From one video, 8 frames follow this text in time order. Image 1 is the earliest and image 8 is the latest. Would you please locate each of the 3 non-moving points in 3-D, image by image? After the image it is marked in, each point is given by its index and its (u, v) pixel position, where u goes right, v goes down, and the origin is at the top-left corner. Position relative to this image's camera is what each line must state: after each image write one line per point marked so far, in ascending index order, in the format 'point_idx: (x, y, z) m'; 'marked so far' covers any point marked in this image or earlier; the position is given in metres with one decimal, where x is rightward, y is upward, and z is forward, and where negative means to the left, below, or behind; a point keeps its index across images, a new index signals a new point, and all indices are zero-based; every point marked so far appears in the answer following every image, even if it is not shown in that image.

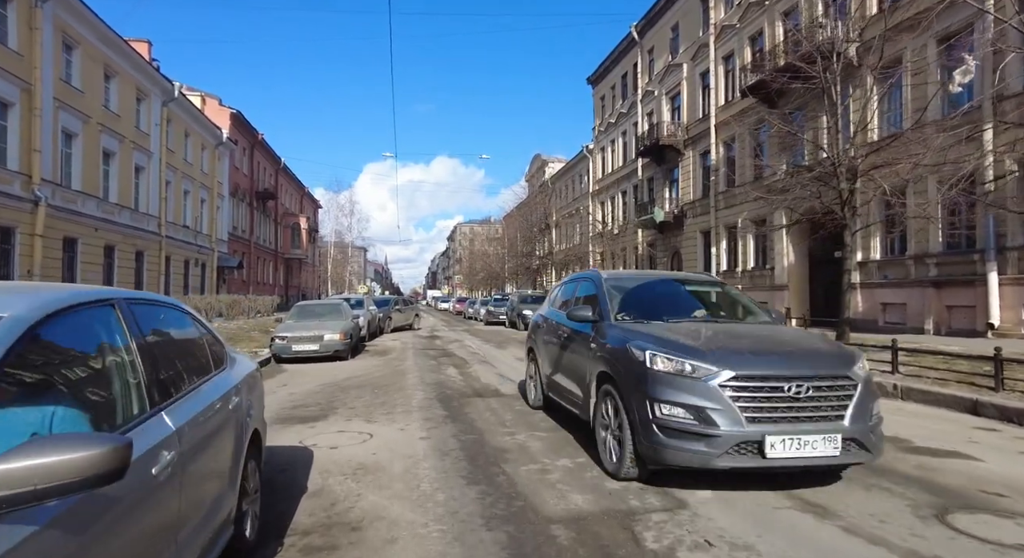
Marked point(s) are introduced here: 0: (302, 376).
0: (-3.8, -1.7, +10.8) m
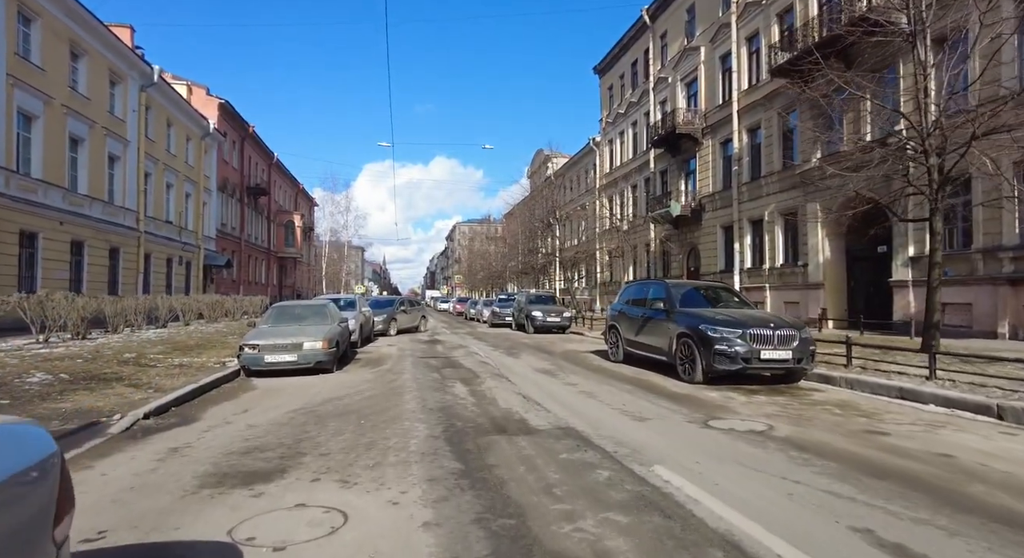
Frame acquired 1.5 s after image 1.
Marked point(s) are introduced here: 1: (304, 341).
0: (-3.4, -1.7, +8.6) m
1: (-3.6, -1.1, +10.4) m
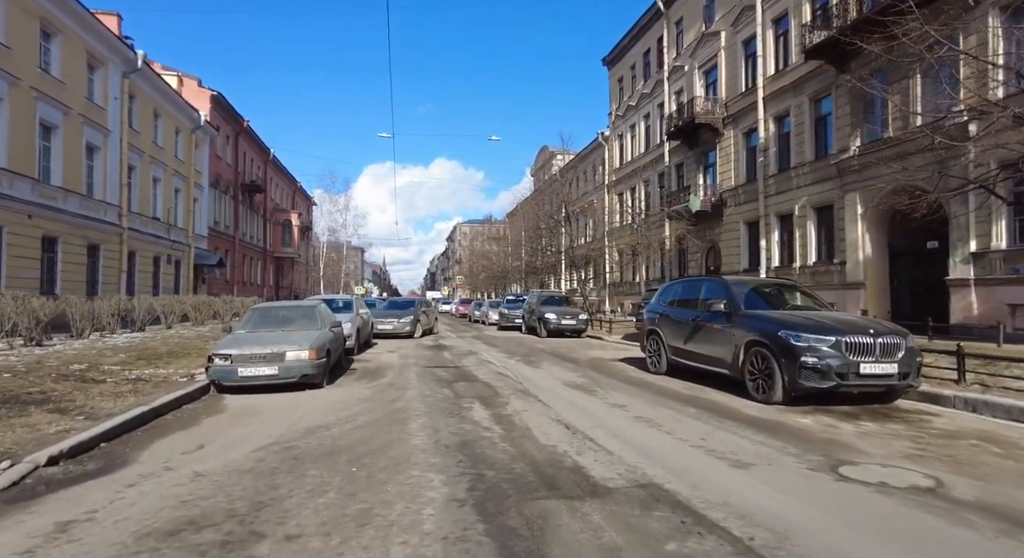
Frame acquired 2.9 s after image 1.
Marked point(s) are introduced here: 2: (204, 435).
0: (-3.0, -1.6, +6.8) m
1: (-3.2, -1.0, +8.6) m
2: (-3.1, -1.6, +6.0) m
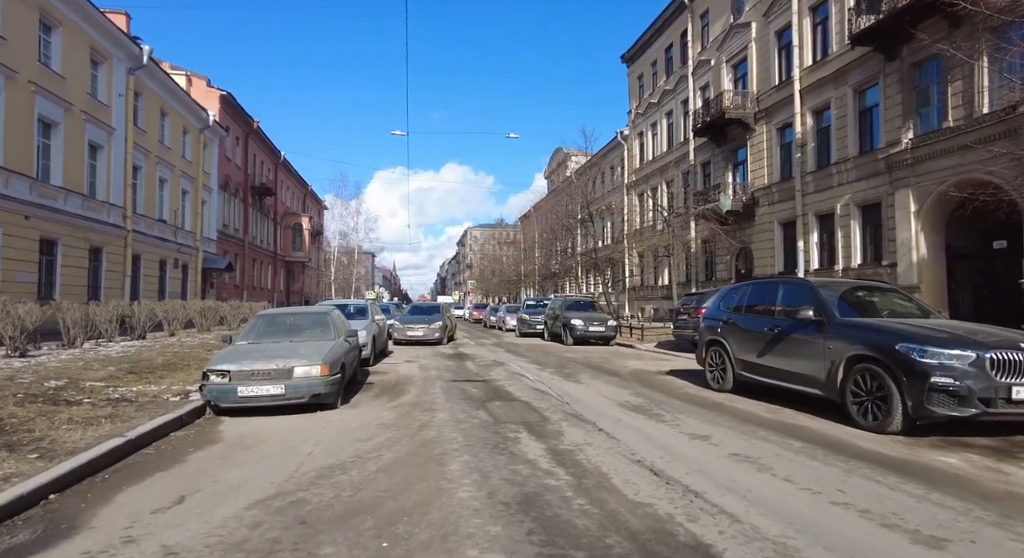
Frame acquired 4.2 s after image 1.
0: (-2.5, -1.6, +5.5) m
1: (-2.7, -1.1, +7.3) m
2: (-2.6, -1.6, +4.7) m
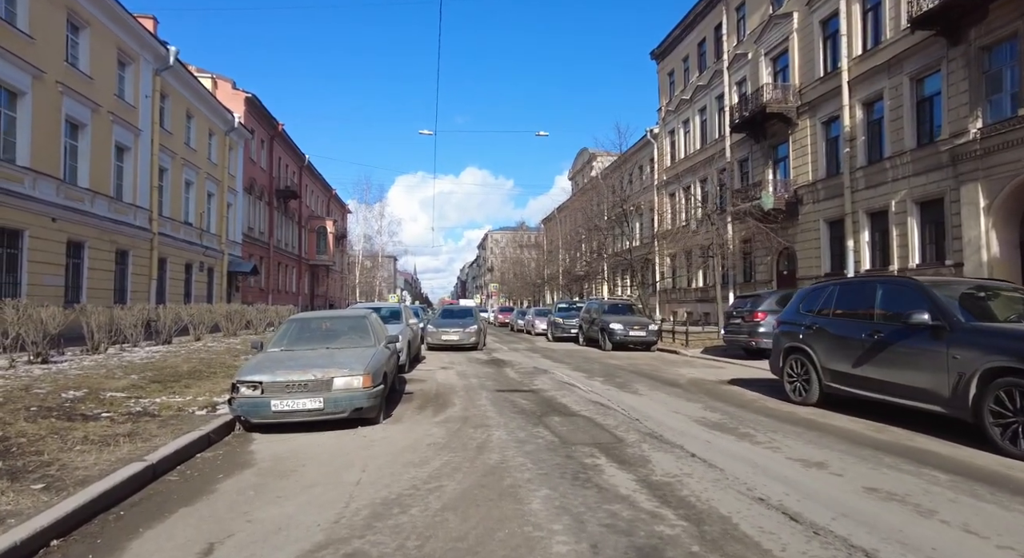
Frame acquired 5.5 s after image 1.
0: (-1.8, -1.6, +4.7) m
1: (-1.9, -1.1, +6.5) m
2: (-1.9, -1.6, +3.9) m
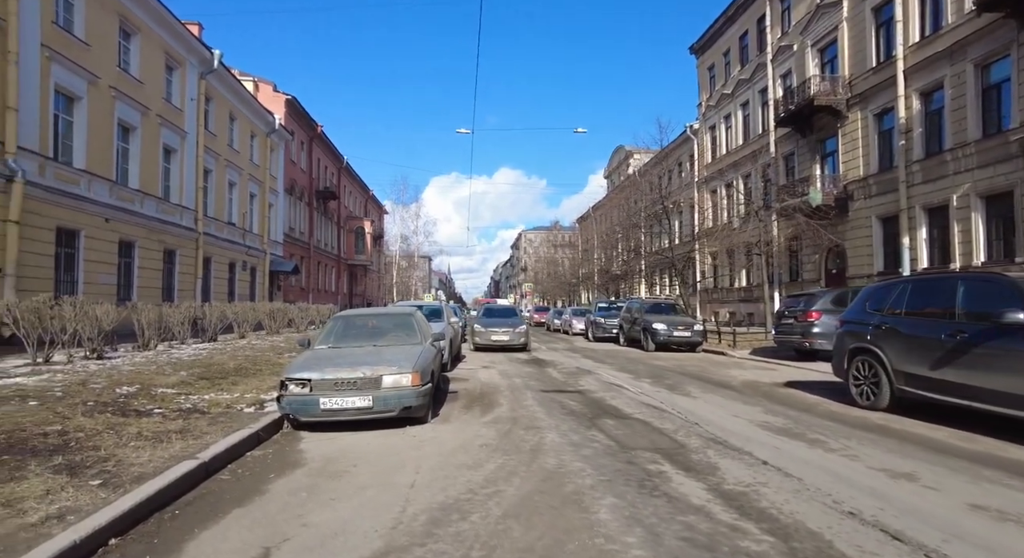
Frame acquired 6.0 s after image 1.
0: (-1.4, -1.6, +4.6) m
1: (-1.4, -1.0, +6.4) m
2: (-1.5, -1.5, +3.8) m
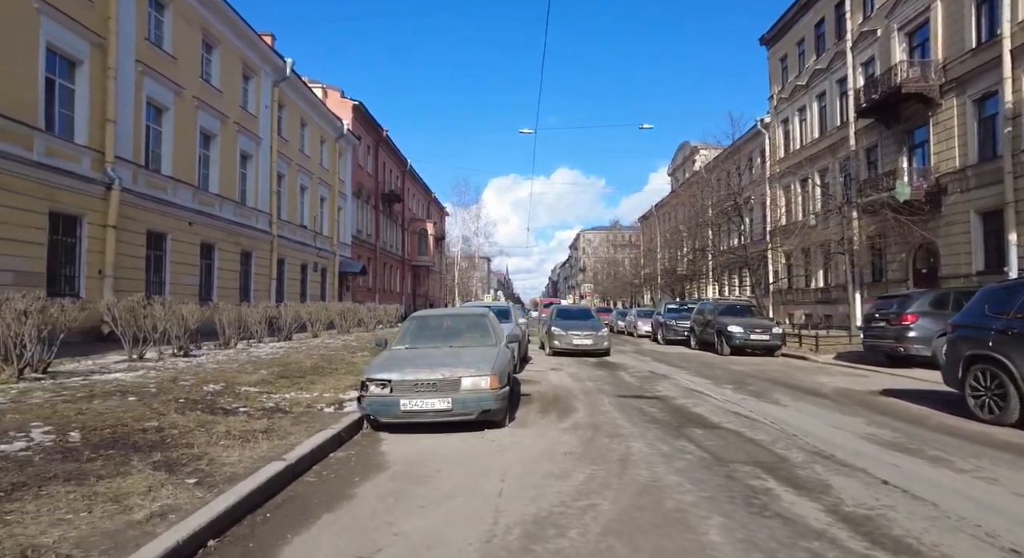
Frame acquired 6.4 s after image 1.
0: (-0.7, -1.6, +4.4) m
1: (-0.5, -1.0, +6.2) m
2: (-0.9, -1.5, +3.6) m
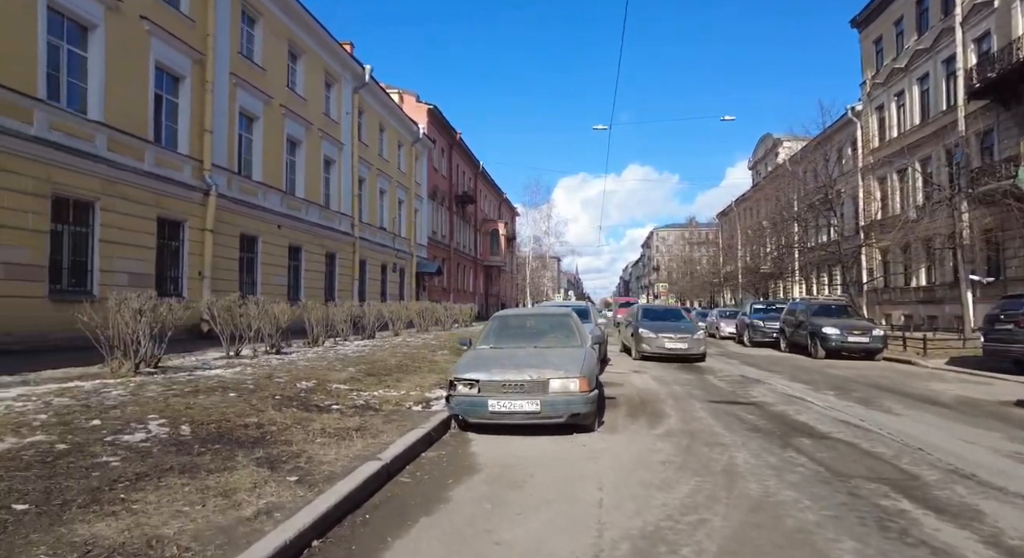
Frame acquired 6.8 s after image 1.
0: (0.0, -1.6, +4.3) m
1: (+0.4, -1.0, +6.1) m
2: (-0.3, -1.5, +3.5) m
